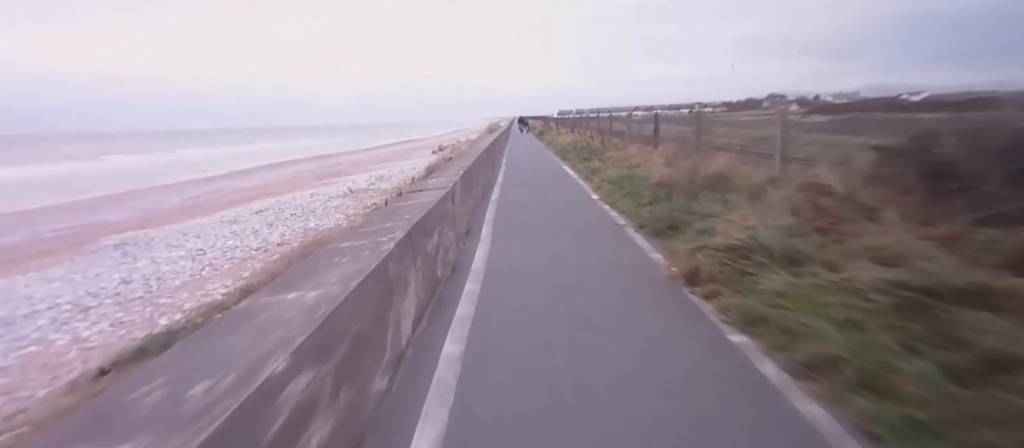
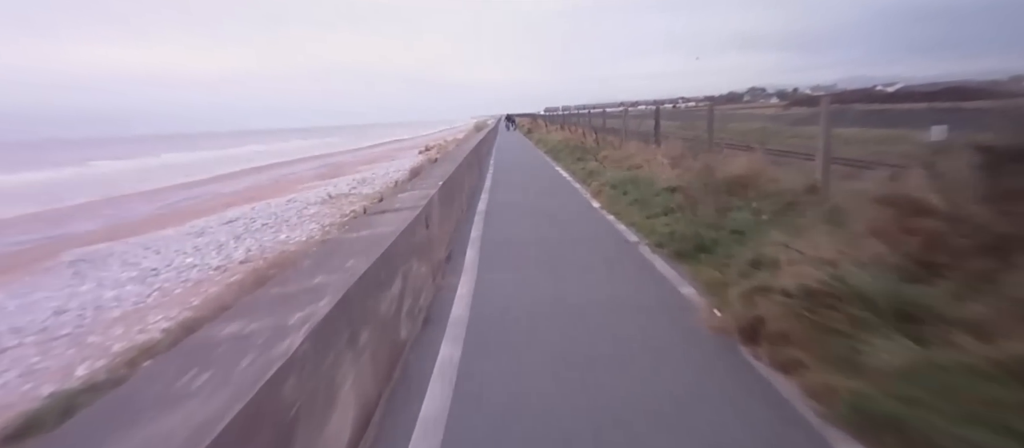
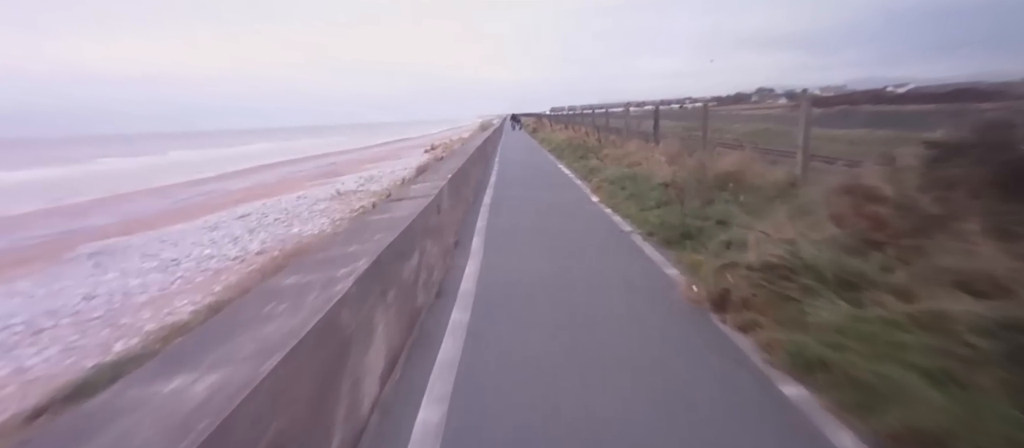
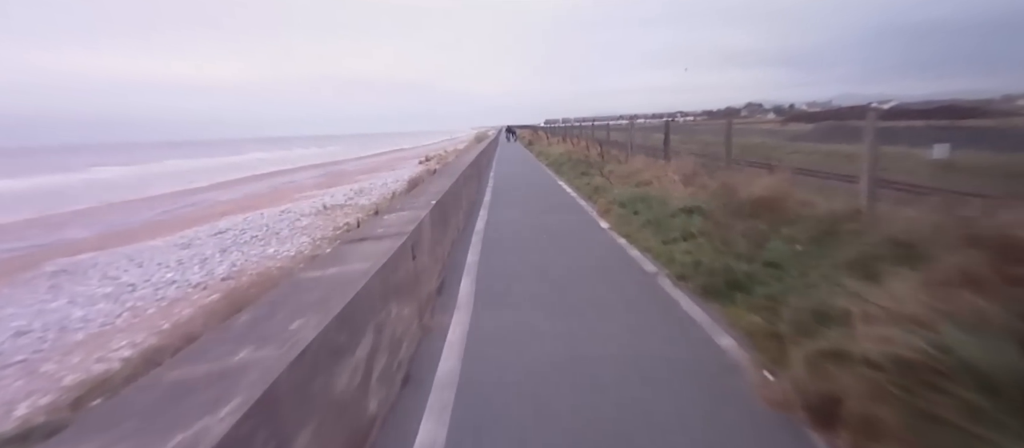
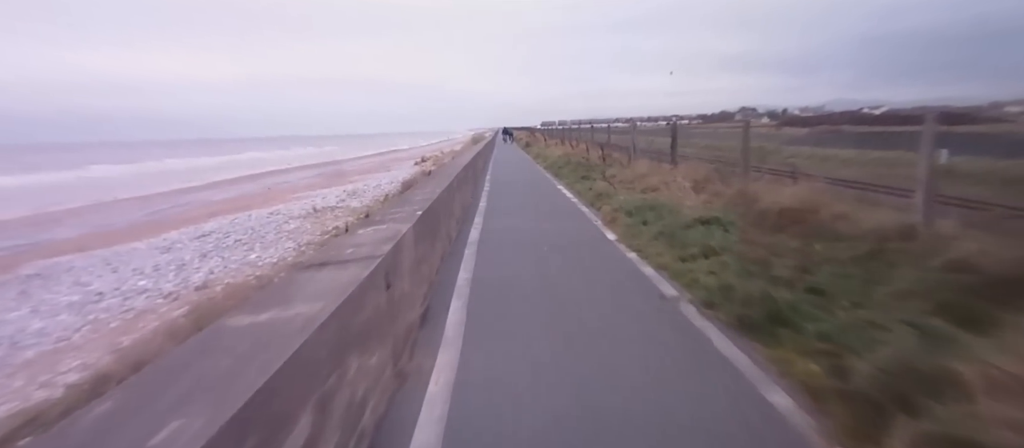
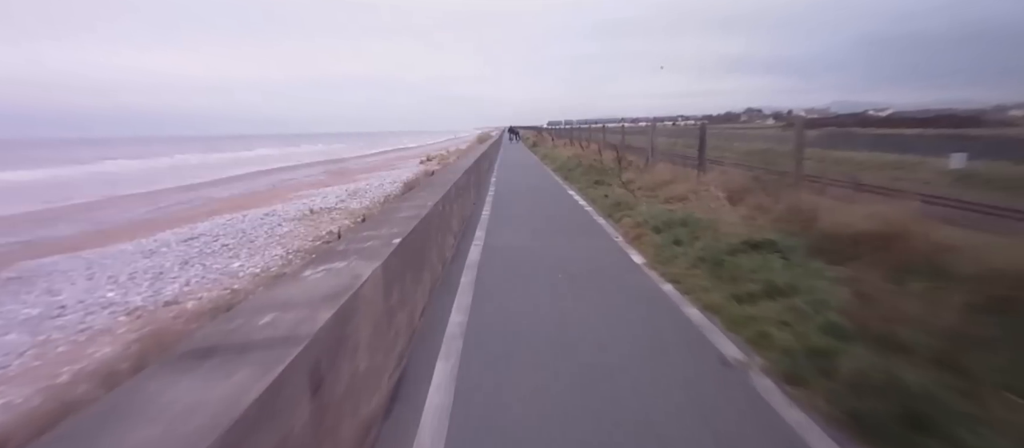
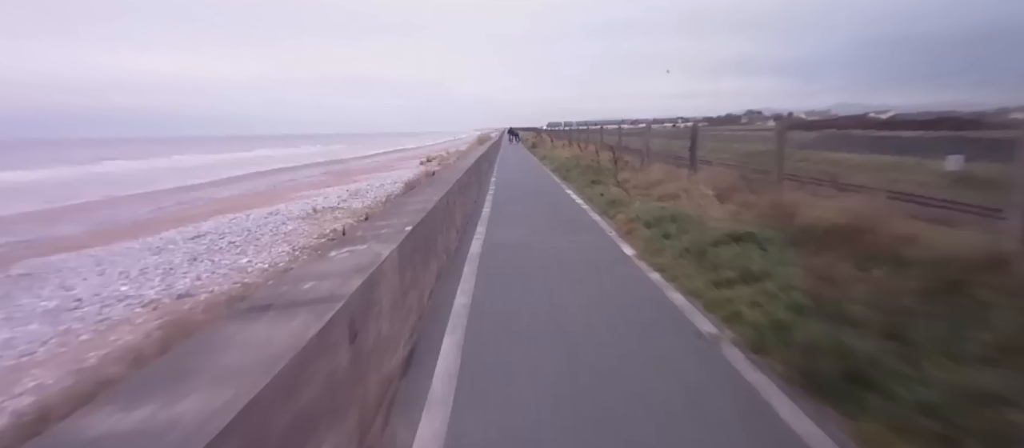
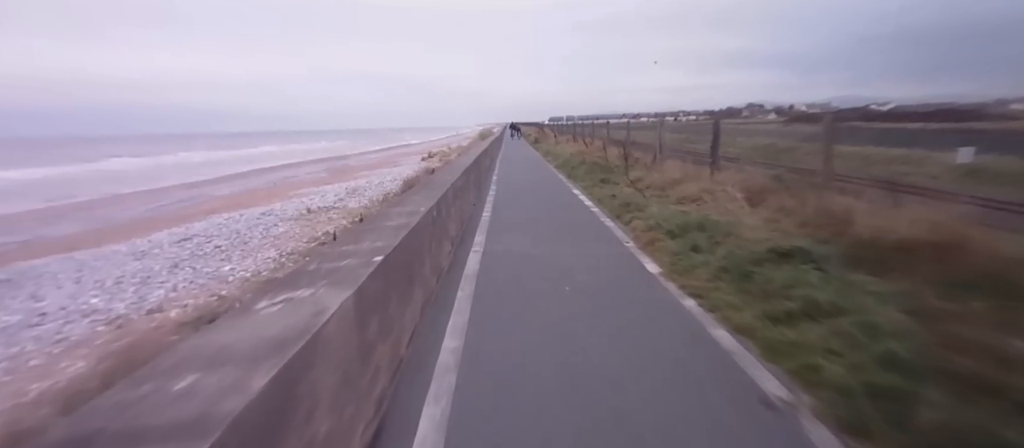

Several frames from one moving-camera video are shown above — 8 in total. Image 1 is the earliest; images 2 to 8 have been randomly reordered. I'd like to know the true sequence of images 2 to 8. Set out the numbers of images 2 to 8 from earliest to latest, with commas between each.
3, 2, 4, 5, 7, 6, 8
